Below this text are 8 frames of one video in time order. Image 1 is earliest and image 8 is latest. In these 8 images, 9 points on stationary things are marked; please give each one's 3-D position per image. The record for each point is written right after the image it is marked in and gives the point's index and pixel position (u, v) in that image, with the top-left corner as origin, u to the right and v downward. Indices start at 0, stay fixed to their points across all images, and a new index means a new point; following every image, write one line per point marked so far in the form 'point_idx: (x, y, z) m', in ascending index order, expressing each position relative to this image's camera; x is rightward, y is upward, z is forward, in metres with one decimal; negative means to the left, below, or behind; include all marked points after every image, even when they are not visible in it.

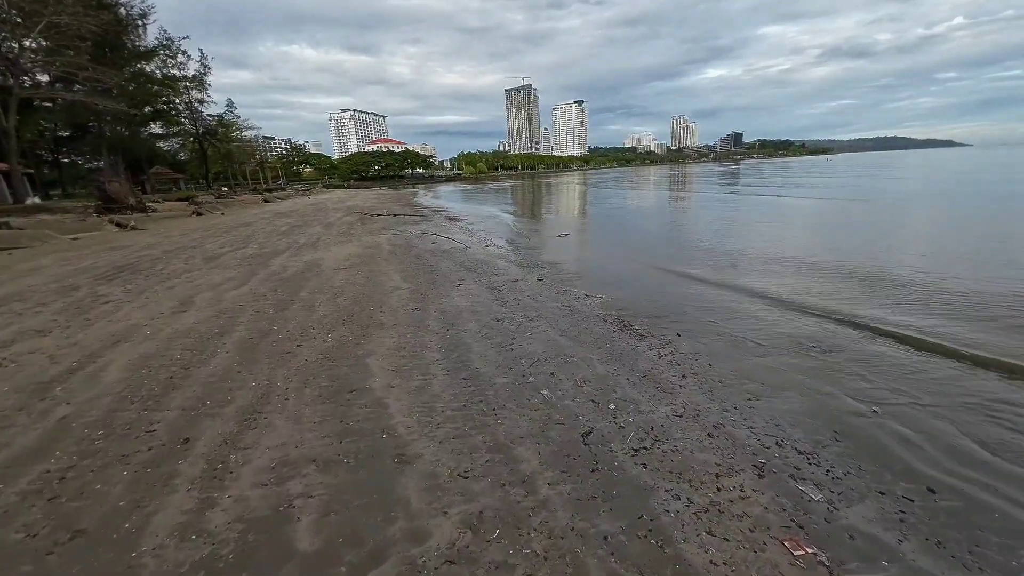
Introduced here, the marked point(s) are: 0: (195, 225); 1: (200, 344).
0: (-14.2, +2.8, +19.2) m
1: (-3.8, -0.7, +5.3) m
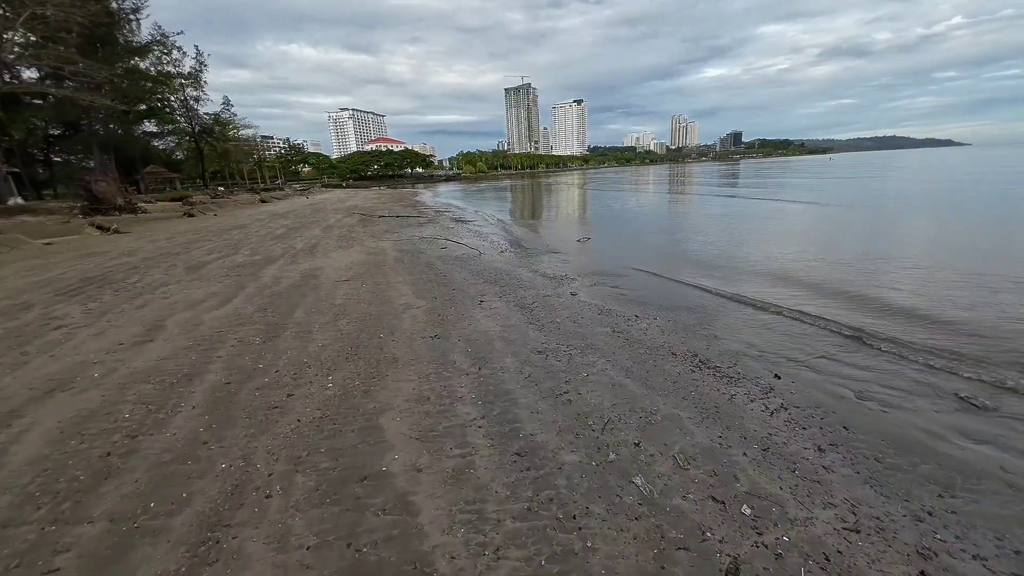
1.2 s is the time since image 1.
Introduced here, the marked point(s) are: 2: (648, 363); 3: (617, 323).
0: (-13.7, +2.5, +17.9) m
1: (-3.3, -1.0, +4.0) m
2: (+1.5, -0.8, +4.8) m
3: (+1.5, -0.5, +6.0) m
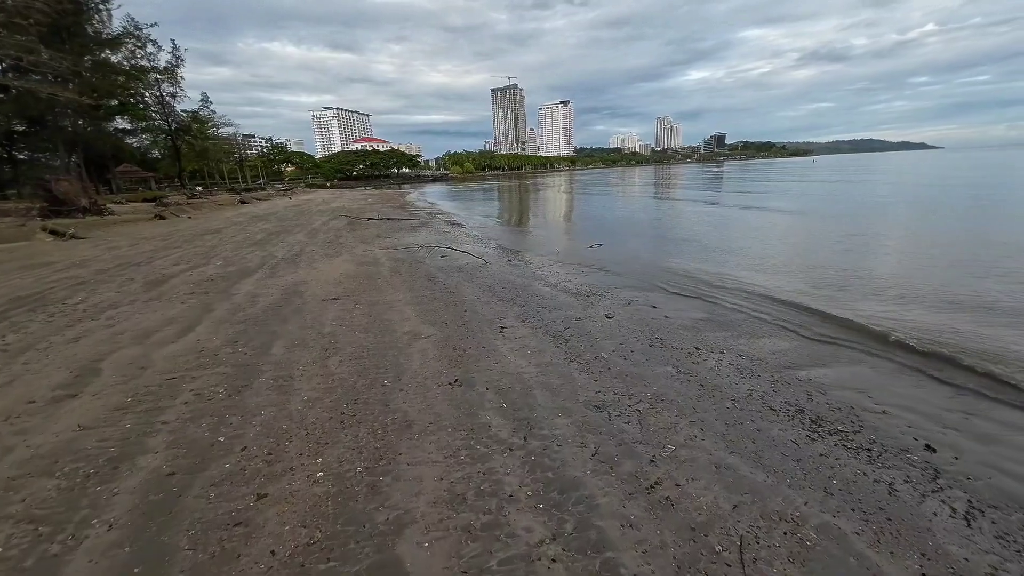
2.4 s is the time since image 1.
0: (-13.7, +2.1, +16.3) m
1: (-2.8, -1.3, +2.7) m
2: (+2.0, -1.1, +3.6) m
3: (+1.9, -0.8, +4.8) m
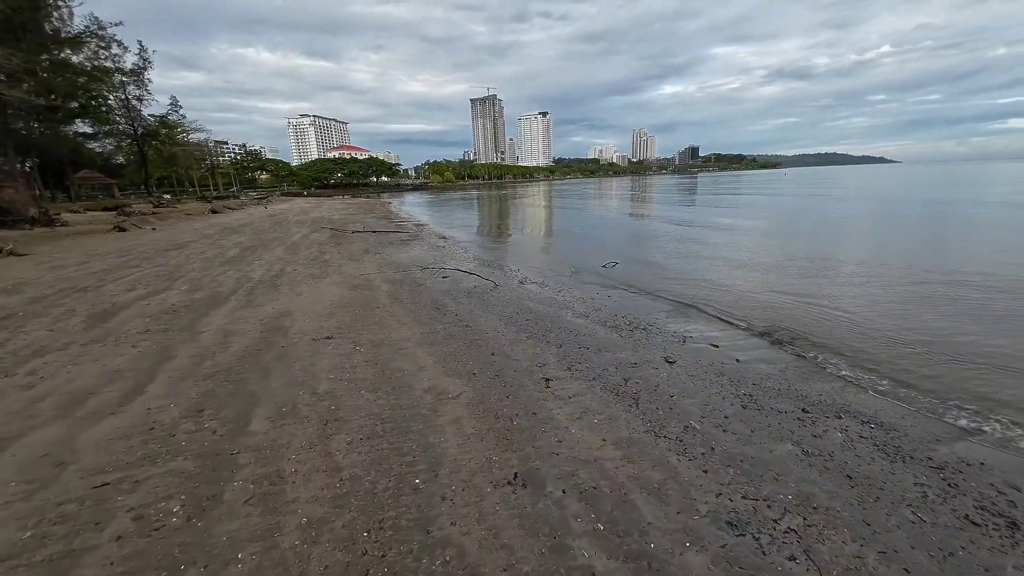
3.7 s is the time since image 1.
0: (-13.6, +1.4, +14.4) m
1: (-2.1, -1.7, +1.4) m
2: (+2.6, -1.6, +2.5) m
3: (+2.5, -1.3, +3.7) m
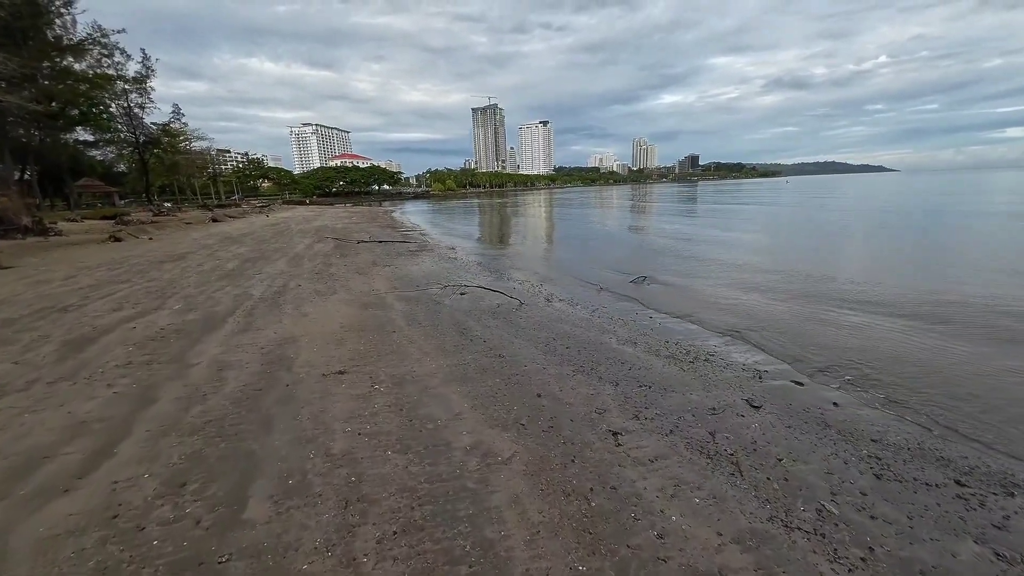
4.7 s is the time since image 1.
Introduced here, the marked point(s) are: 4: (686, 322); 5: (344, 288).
0: (-13.1, +0.9, +13.6) m
1: (-1.6, -2.0, +0.4) m
2: (+3.1, -1.8, +1.6) m
3: (+3.0, -1.5, +2.8) m
4: (+3.1, -0.6, +7.8) m
5: (-3.9, 0.0, +9.9) m
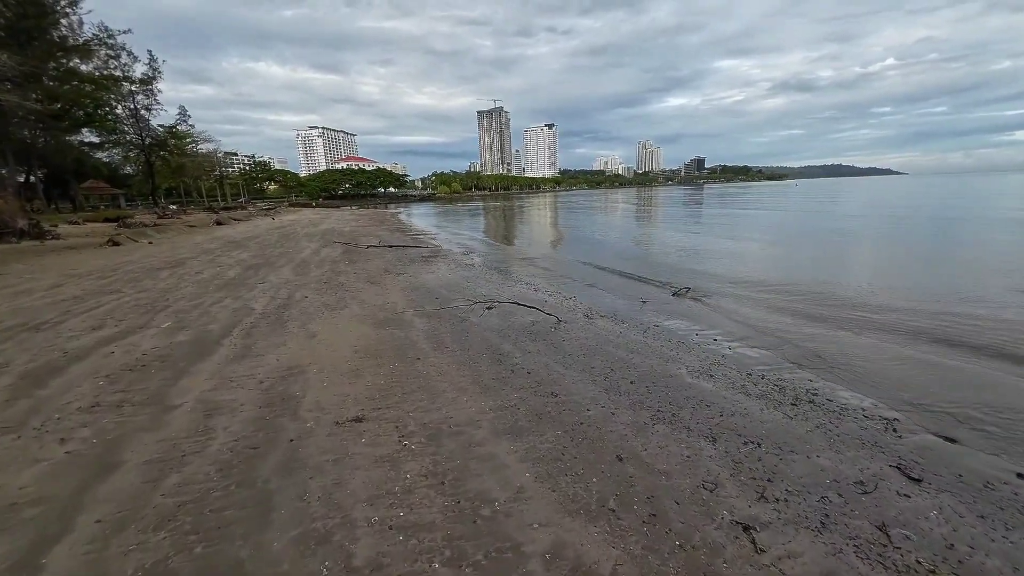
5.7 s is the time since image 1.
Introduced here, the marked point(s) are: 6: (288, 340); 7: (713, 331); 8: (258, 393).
0: (-12.4, +0.7, +12.6) m
1: (-1.1, -2.2, -0.7) m
2: (+3.7, -2.0, +0.4) m
3: (+3.6, -1.8, +1.7) m
4: (+3.8, -0.9, +6.7) m
5: (-3.2, -0.3, +8.9) m
6: (-3.3, -0.8, +6.3) m
7: (+3.5, -0.8, +7.2) m
8: (-2.7, -1.1, +4.6) m
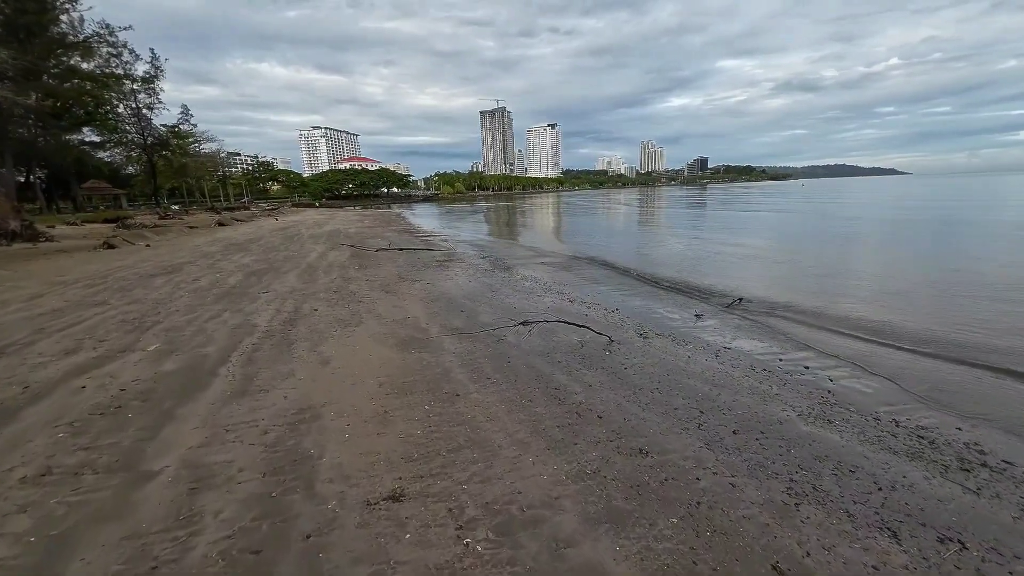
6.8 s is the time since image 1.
0: (-11.7, +0.5, +11.6) m
1: (-0.4, -2.4, -1.7) m
2: (+4.3, -2.3, -0.7) m
3: (+4.2, -2.0, +0.6) m
4: (+4.4, -1.1, +5.6) m
5: (-2.6, -0.5, +7.8) m
6: (-2.6, -1.0, +5.2) m
7: (+4.1, -1.0, +6.2) m
8: (-2.1, -1.3, +3.5) m
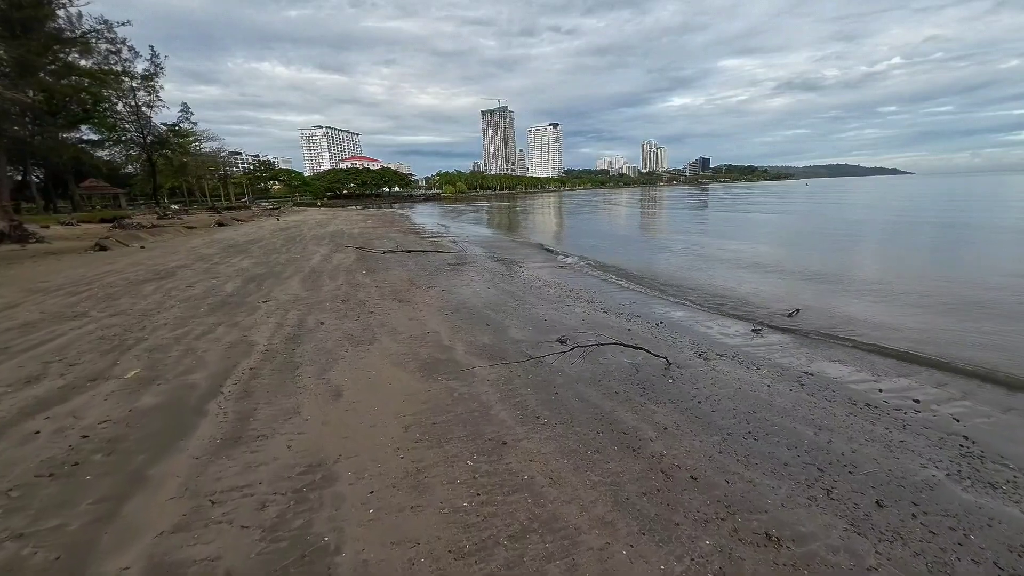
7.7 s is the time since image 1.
0: (-11.2, +0.3, +10.7) m
1: (+0.1, -2.6, -2.7) m
2: (+4.8, -2.5, -1.6) m
3: (+4.7, -2.2, -0.4) m
4: (+4.9, -1.3, +4.6) m
5: (-2.0, -0.7, +6.9) m
6: (-2.1, -1.2, +4.3) m
7: (+4.7, -1.2, +5.2) m
8: (-1.5, -1.5, +2.6) m
